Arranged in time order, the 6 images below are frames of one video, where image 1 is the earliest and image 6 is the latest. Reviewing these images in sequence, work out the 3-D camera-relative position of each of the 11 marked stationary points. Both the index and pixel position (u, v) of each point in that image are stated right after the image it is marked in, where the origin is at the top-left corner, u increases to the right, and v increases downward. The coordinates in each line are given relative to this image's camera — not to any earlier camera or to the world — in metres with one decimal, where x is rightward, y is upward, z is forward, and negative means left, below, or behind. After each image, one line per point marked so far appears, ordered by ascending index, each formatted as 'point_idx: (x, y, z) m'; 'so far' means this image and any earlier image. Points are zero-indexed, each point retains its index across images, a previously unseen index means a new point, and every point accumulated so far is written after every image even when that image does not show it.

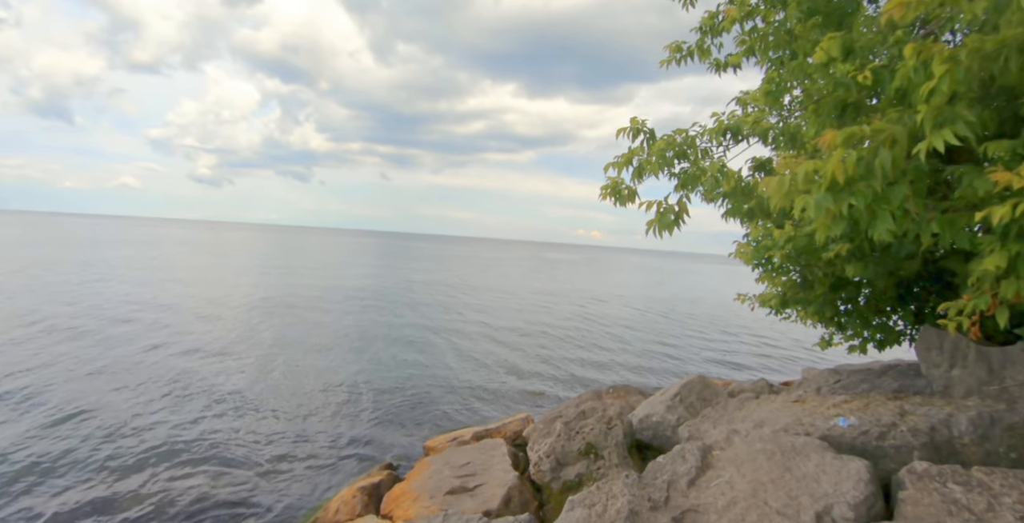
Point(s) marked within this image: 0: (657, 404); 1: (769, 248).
0: (+2.3, -2.3, +9.4) m
1: (+3.0, +0.1, +6.6) m
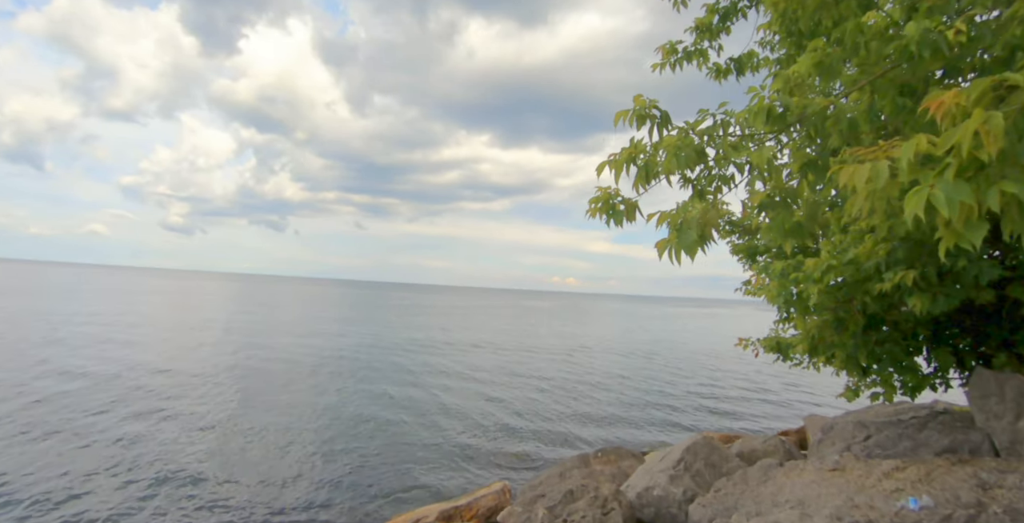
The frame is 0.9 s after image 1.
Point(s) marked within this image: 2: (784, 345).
0: (+2.0, -2.9, +7.8) m
1: (+2.7, -0.2, +5.3) m
2: (+4.5, -1.4, +9.6) m
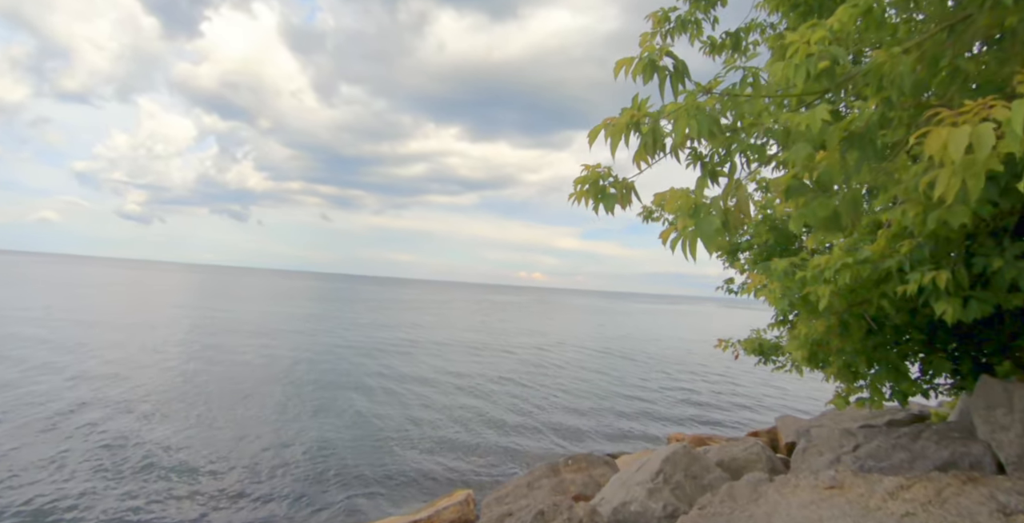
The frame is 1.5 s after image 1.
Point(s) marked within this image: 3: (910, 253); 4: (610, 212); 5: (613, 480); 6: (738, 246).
0: (+1.5, -2.8, +7.2) m
1: (+2.4, -0.2, +4.7) m
2: (+4.0, -1.3, +9.1) m
3: (+3.0, +0.1, +4.3) m
4: (+0.6, +0.3, +3.5) m
5: (+1.4, -3.0, +8.0) m
6: (+3.7, +0.2, +9.8) m
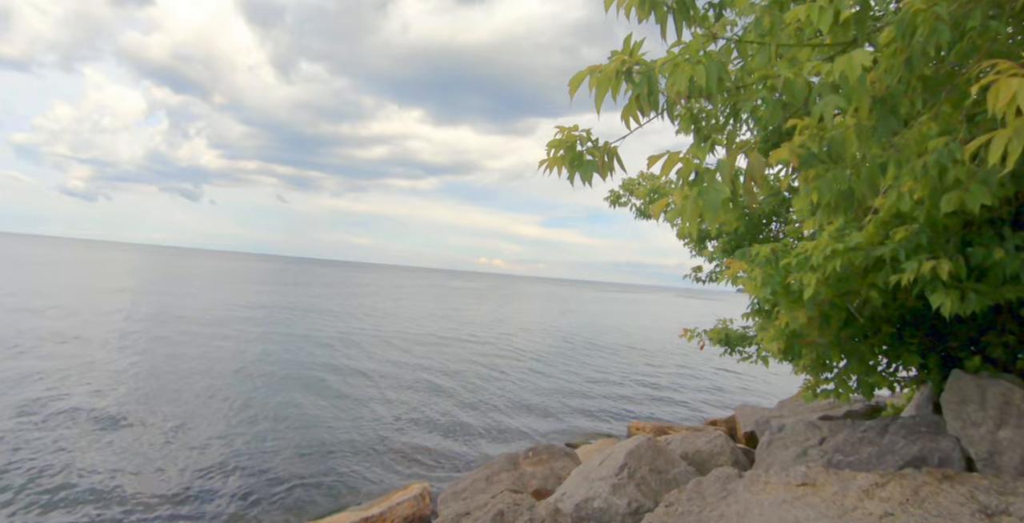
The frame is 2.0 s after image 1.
0: (+1.0, -2.6, +6.9) m
1: (+2.1, -0.1, +4.4) m
2: (+3.4, -1.2, +8.9) m
3: (+2.7, +0.1, +4.0) m
4: (+0.4, +0.4, +3.0) m
5: (+0.8, -2.8, +7.7) m
6: (+3.1, +0.4, +9.5) m
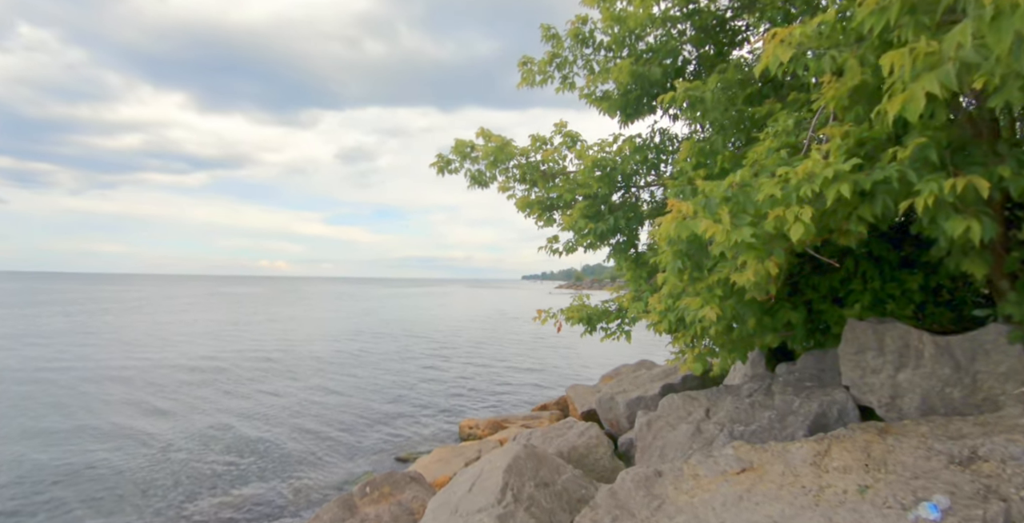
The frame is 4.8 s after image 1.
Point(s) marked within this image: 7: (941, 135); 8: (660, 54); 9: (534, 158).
0: (-0.3, -2.3, +5.2) m
1: (+1.5, +0.3, +3.2) m
2: (+1.1, -0.7, +7.9) m
3: (+2.1, +0.6, +3.1) m
4: (+0.3, +0.7, +1.4) m
5: (-0.8, -2.5, +5.9) m
6: (+0.6, +0.9, +8.4) m
7: (+2.3, +0.7, +3.1) m
8: (+1.8, +2.6, +7.2) m
9: (+0.3, +1.4, +8.1) m
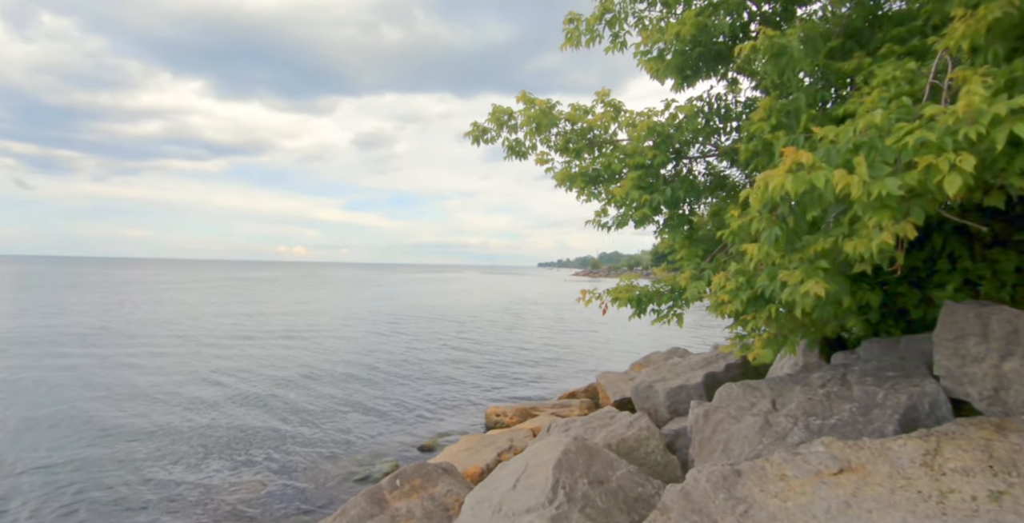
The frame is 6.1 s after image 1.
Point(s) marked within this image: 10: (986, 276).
0: (+0.1, -2.0, +4.7) m
1: (+1.9, +0.5, +2.6) m
2: (+1.6, -0.4, +7.3) m
3: (+2.5, +0.7, +2.4) m
4: (+0.6, +0.9, +0.7) m
5: (-0.3, -2.2, +5.4) m
6: (+1.1, +1.2, +7.7) m
7: (+2.7, +0.9, +2.4) m
8: (+2.4, +2.8, +6.5) m
9: (+0.8, +1.7, +7.4) m
10: (+4.8, -0.2, +5.9) m
